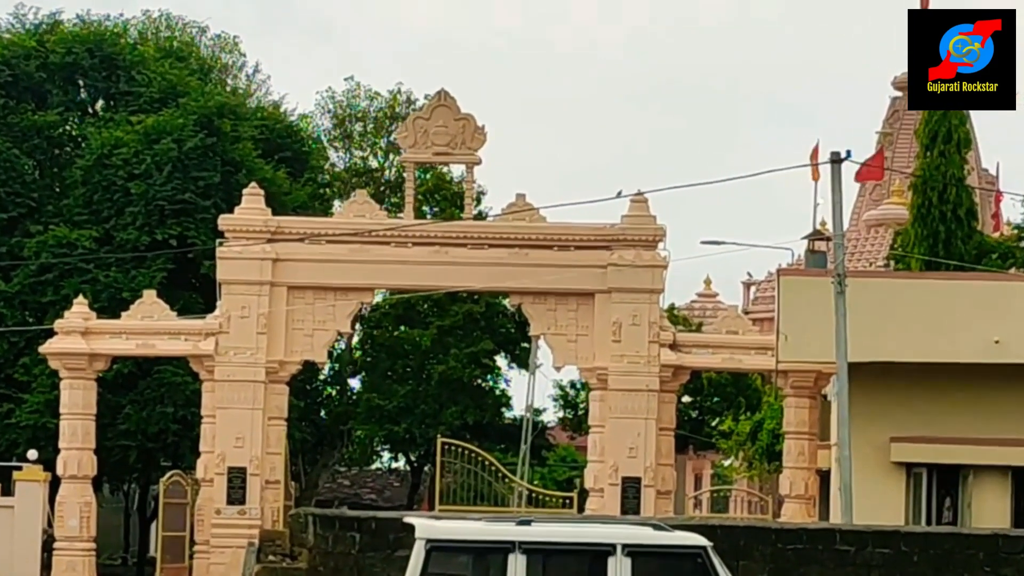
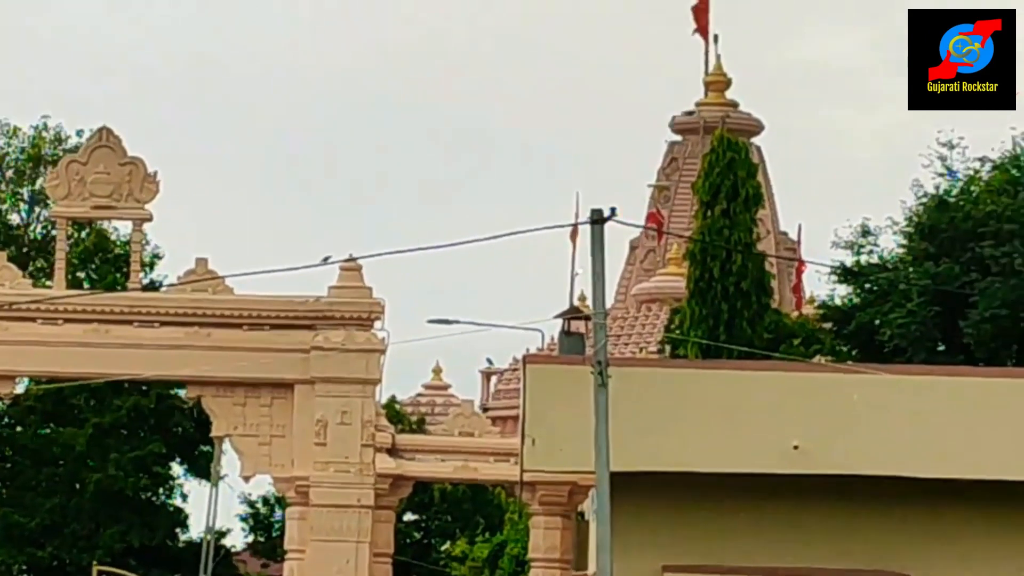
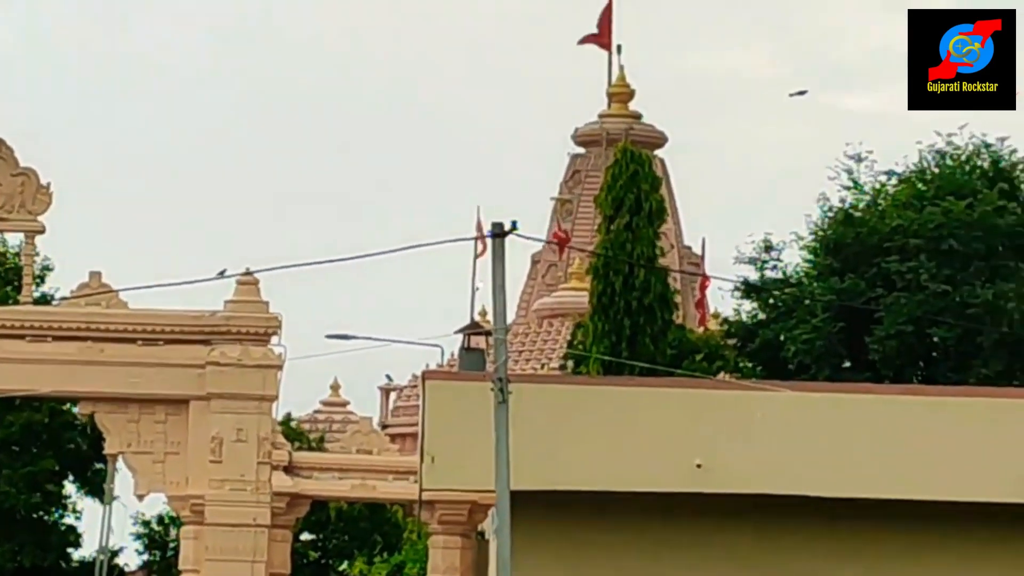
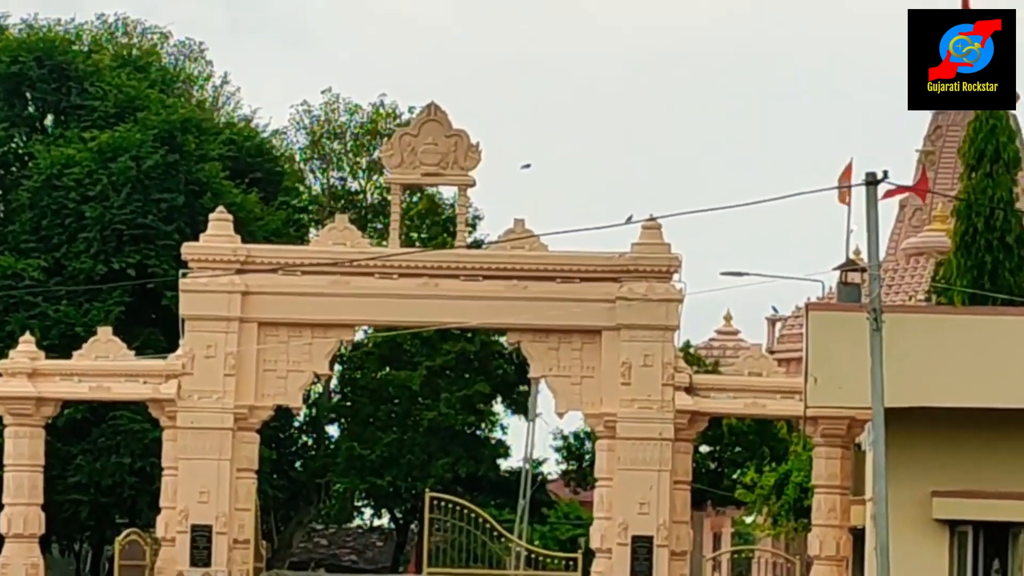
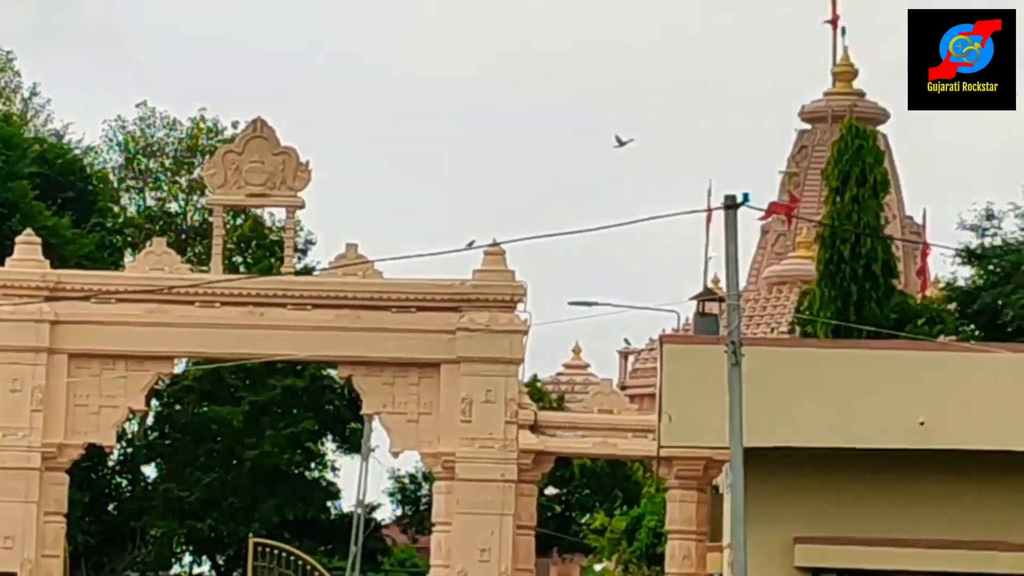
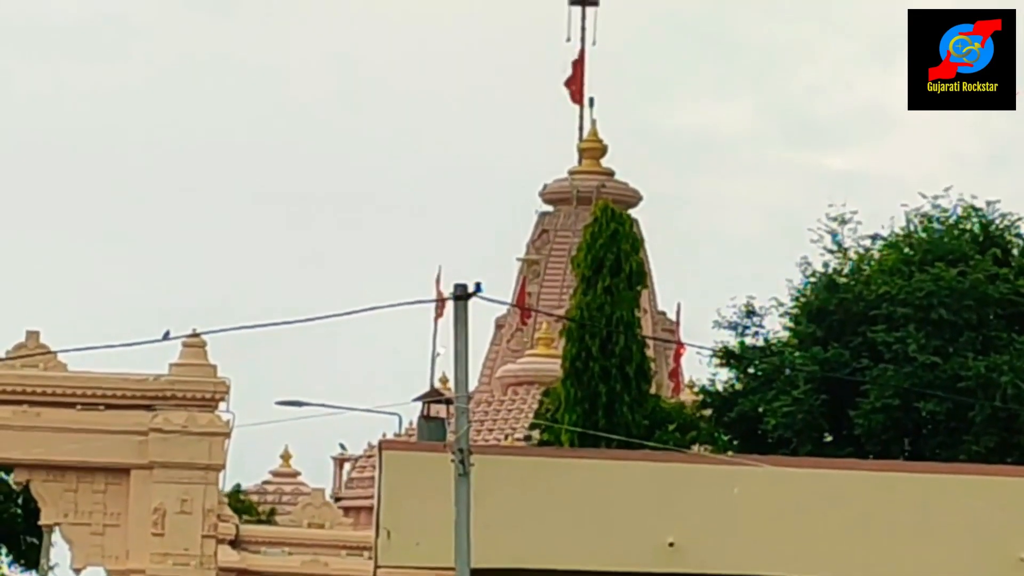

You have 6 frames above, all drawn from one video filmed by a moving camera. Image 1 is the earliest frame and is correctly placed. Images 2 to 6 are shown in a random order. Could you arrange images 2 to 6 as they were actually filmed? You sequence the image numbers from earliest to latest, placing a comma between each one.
4, 5, 2, 3, 6
